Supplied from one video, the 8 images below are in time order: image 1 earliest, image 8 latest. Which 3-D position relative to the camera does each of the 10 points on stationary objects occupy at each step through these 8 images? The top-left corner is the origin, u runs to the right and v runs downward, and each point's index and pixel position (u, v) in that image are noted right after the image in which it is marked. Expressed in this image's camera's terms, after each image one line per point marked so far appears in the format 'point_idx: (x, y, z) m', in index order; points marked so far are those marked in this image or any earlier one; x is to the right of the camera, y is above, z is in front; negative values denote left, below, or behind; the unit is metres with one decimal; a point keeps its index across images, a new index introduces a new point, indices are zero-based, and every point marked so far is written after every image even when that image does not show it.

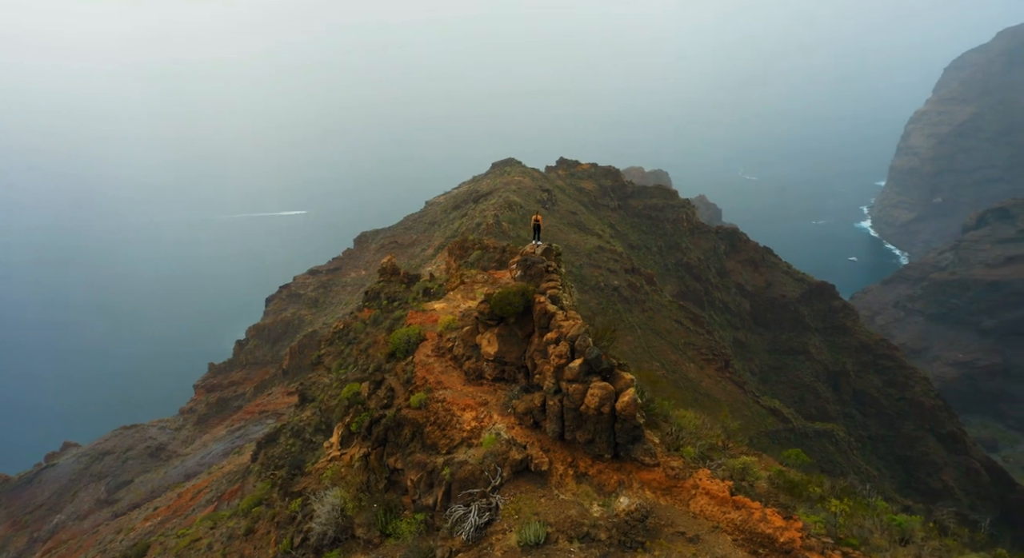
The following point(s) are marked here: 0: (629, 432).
0: (+1.9, -2.4, +8.6) m
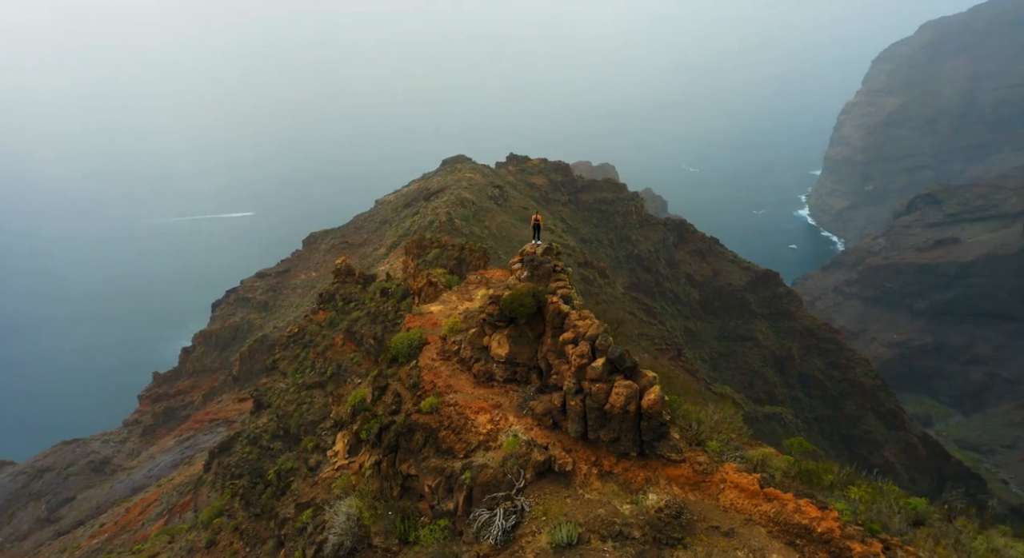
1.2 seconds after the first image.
0: (+2.3, -2.4, +8.6) m
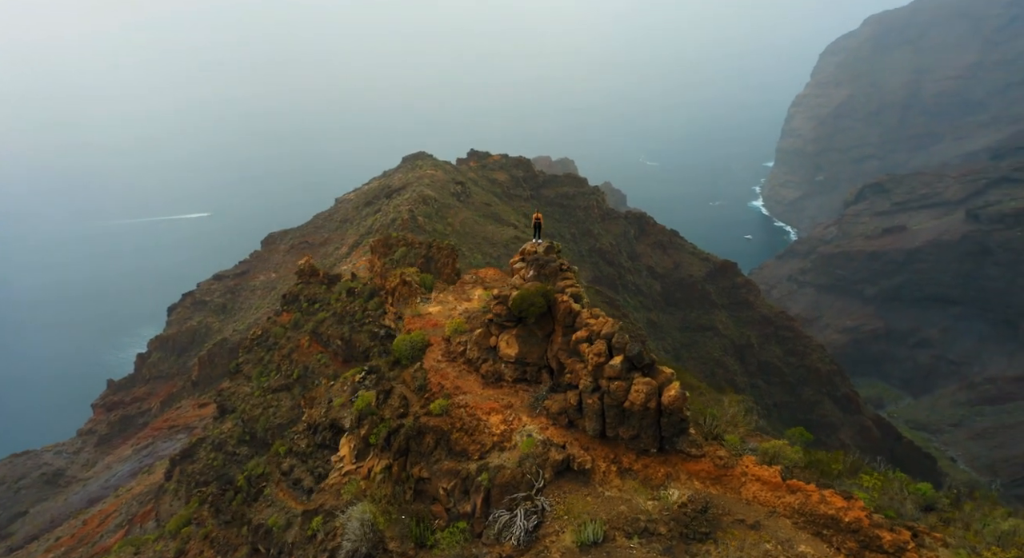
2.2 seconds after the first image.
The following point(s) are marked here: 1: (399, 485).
0: (+2.6, -2.3, +8.7) m
1: (-2.2, -4.1, +11.0) m
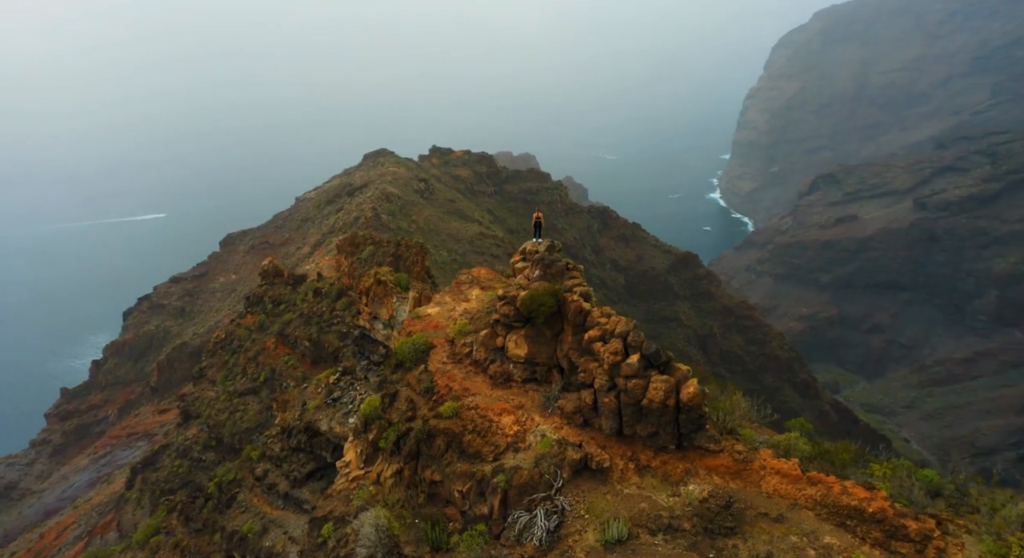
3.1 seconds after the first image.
0: (+2.9, -2.3, +8.7) m
1: (-2.0, -4.2, +10.9) m
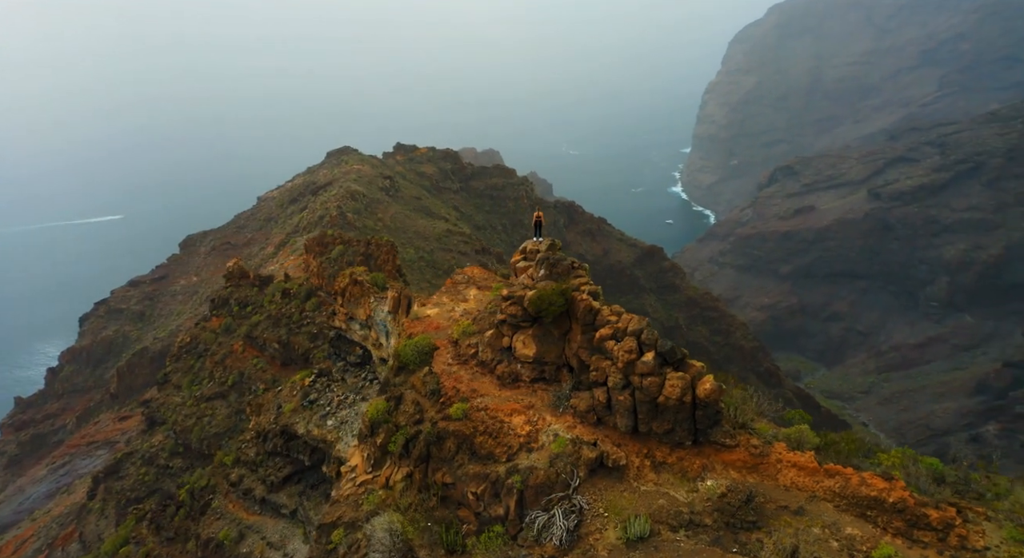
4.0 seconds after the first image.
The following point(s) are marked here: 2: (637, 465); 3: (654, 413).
0: (+3.2, -2.2, +8.8) m
1: (-1.7, -4.2, +10.8) m
2: (+2.1, -3.1, +9.0) m
3: (+2.3, -2.2, +9.0) m
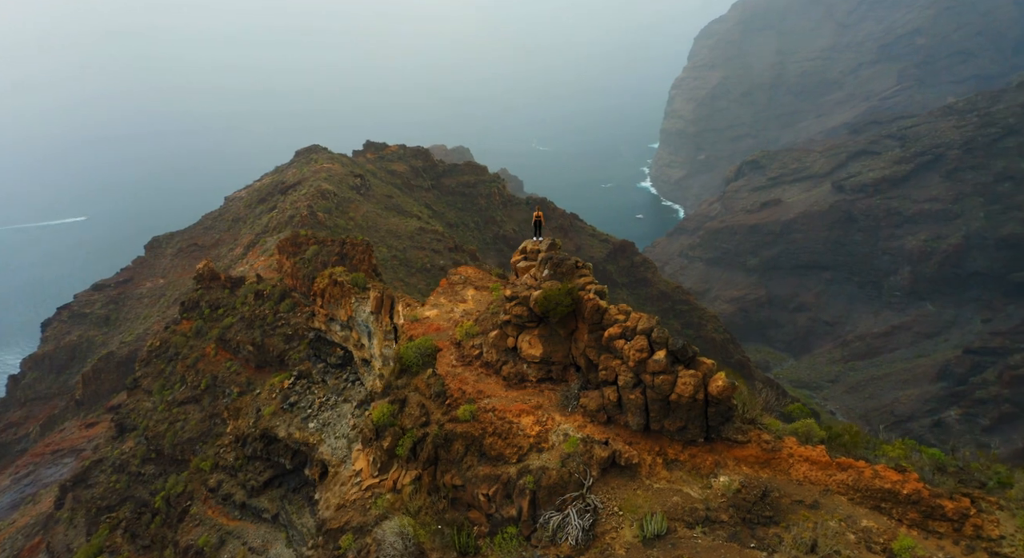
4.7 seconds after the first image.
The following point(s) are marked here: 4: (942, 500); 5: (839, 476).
0: (+3.4, -2.2, +8.9) m
1: (-1.5, -4.2, +10.8) m
2: (+2.3, -3.0, +9.1) m
3: (+2.5, -2.2, +9.1) m
4: (+5.7, -2.9, +7.3) m
5: (+4.8, -2.9, +8.1) m
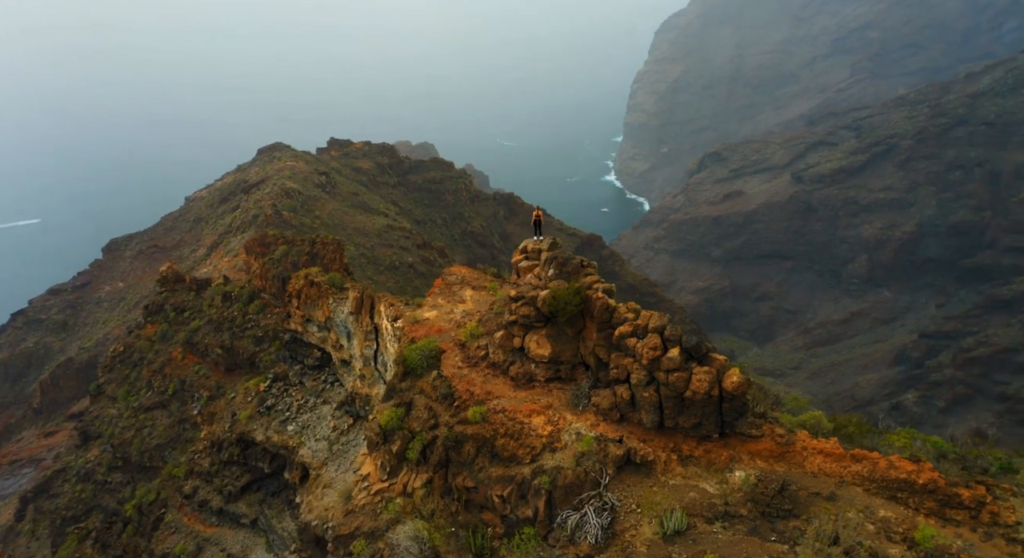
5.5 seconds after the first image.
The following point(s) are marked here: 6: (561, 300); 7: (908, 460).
0: (+3.6, -2.1, +9.0) m
1: (-1.3, -4.3, +10.7) m
2: (+2.5, -3.0, +9.1) m
3: (+2.8, -2.1, +9.2) m
4: (+6.0, -2.9, +7.5) m
5: (+5.1, -2.8, +8.3) m
6: (+0.9, -0.4, +11.1) m
7: (+5.7, -2.6, +8.1) m
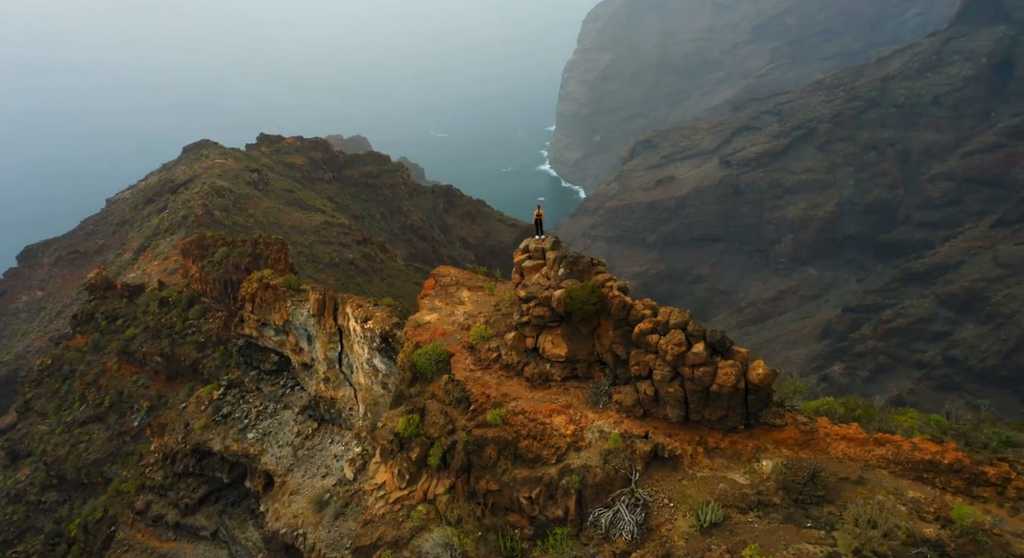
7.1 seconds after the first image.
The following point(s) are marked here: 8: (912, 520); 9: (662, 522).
0: (+4.1, -2.0, +9.2) m
1: (-0.8, -4.4, +10.7) m
2: (+3.1, -3.0, +9.3) m
3: (+3.3, -2.1, +9.4) m
4: (+6.6, -2.7, +7.9) m
5: (+5.6, -2.7, +8.6) m
6: (+1.3, -0.4, +11.2) m
7: (+6.3, -2.5, +8.4) m
8: (+5.4, -3.3, +7.4) m
9: (+2.4, -3.9, +8.7) m
